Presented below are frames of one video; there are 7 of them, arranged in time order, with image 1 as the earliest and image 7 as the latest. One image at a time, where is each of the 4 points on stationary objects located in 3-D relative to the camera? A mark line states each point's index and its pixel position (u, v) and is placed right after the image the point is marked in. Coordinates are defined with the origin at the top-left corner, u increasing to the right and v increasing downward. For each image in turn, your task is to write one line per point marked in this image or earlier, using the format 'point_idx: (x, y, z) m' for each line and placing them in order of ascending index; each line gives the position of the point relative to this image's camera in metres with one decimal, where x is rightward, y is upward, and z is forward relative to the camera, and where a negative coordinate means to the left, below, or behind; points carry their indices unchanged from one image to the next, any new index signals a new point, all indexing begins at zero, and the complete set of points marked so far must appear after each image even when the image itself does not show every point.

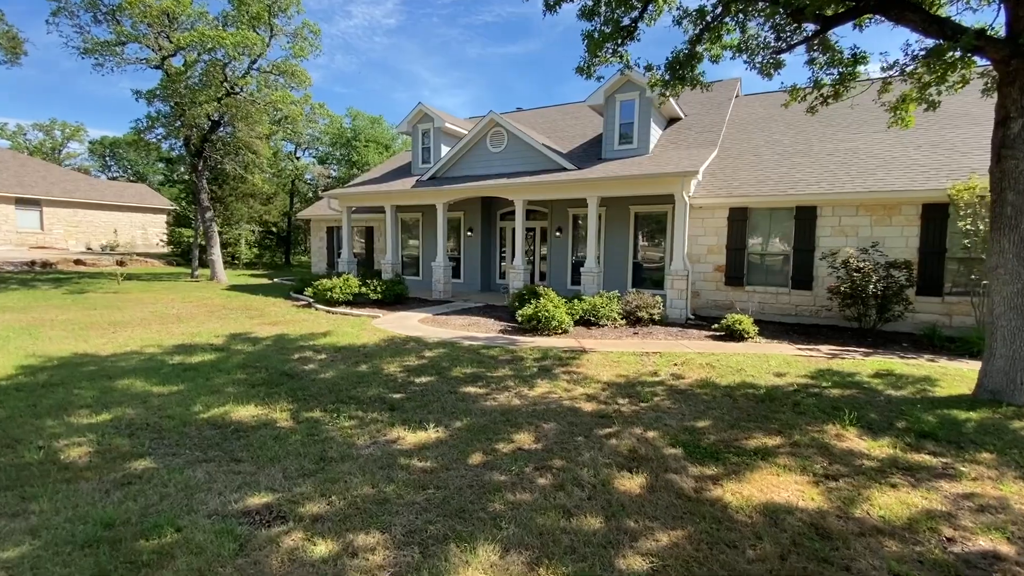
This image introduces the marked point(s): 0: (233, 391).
0: (-2.8, -1.0, +4.9) m
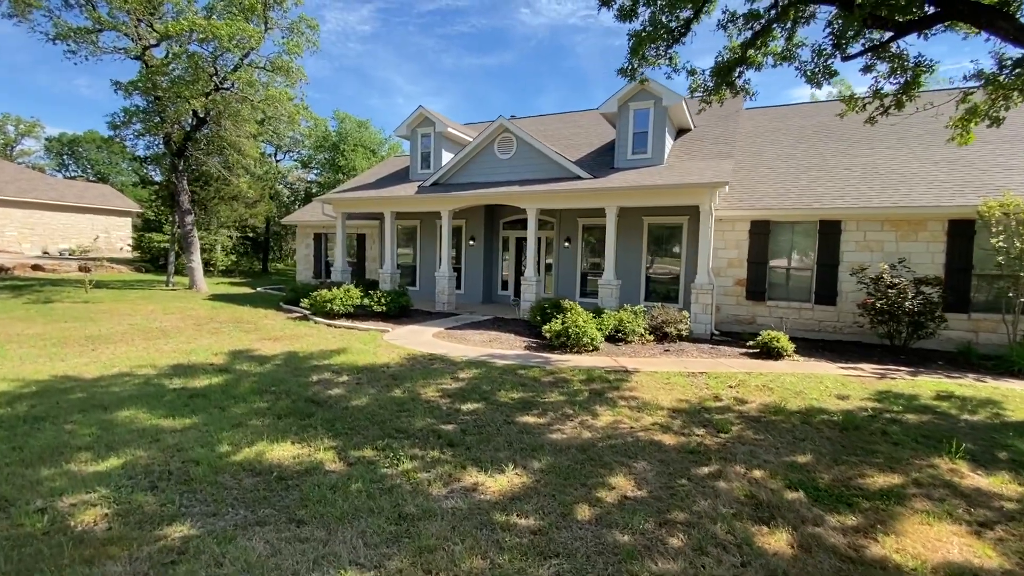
0: (-2.2, -1.2, +4.2) m
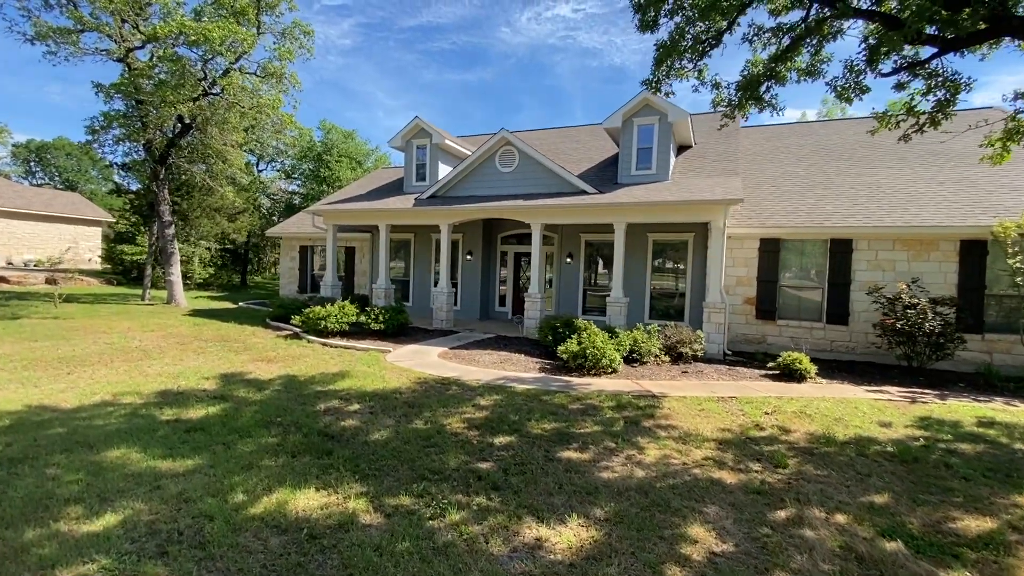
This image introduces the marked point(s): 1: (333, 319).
0: (-1.8, -1.3, +3.7) m
1: (-3.5, -0.6, +9.5) m
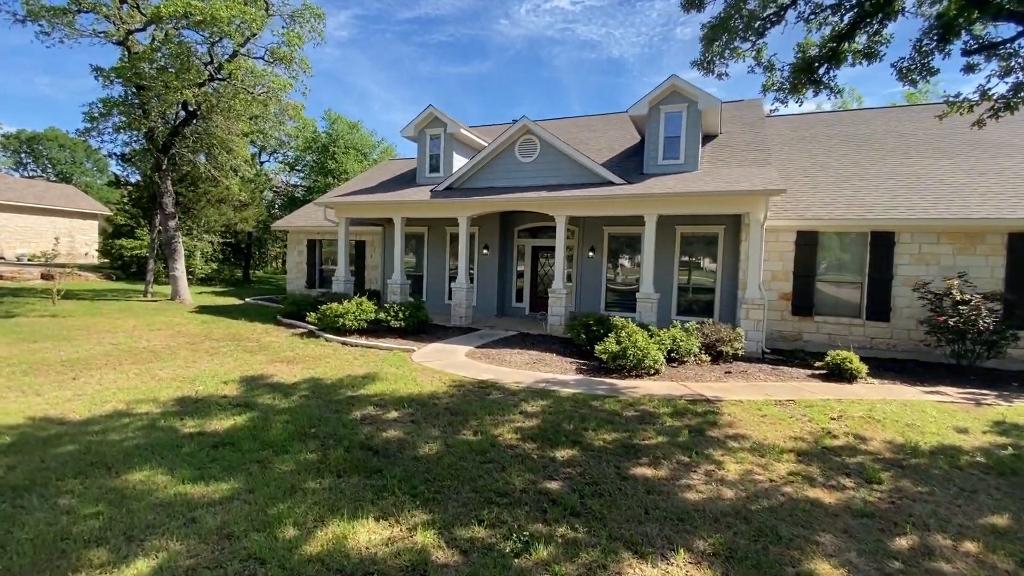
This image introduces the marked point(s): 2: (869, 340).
0: (-1.3, -1.3, +3.2) m
1: (-3.0, -0.5, +9.0) m
2: (+6.5, -1.0, +9.0) m
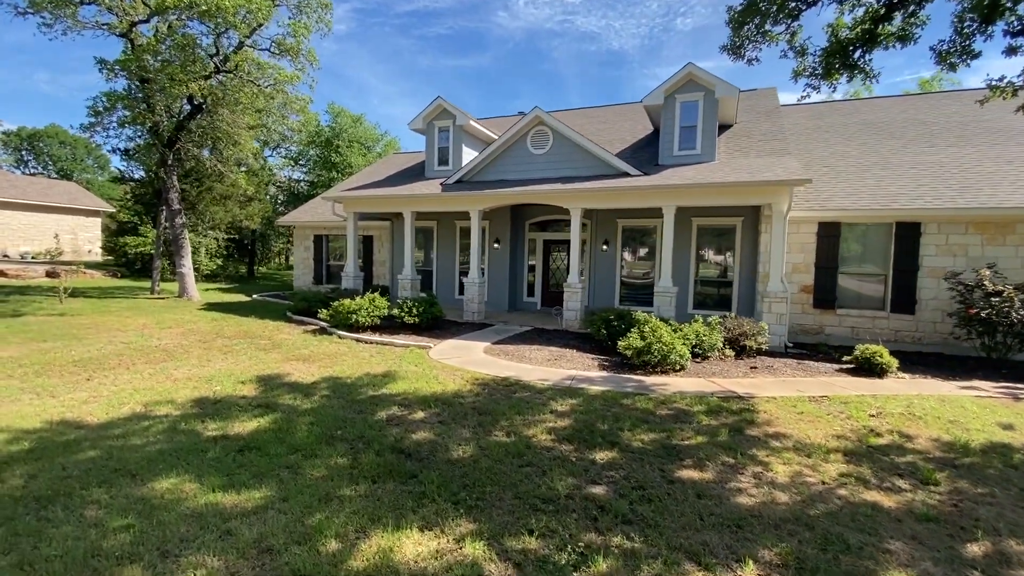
0: (-1.0, -1.3, +3.1) m
1: (-2.7, -0.5, +8.9) m
2: (+6.8, -0.8, +8.8) m
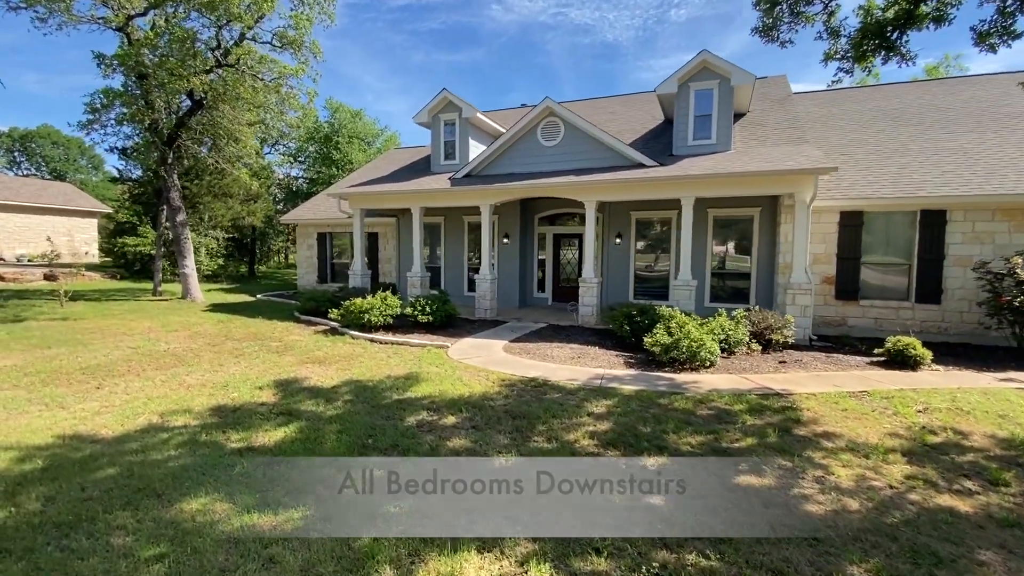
0: (-0.6, -1.3, +2.8) m
1: (-2.4, -0.4, +8.6) m
2: (+7.1, -0.6, +8.6) m
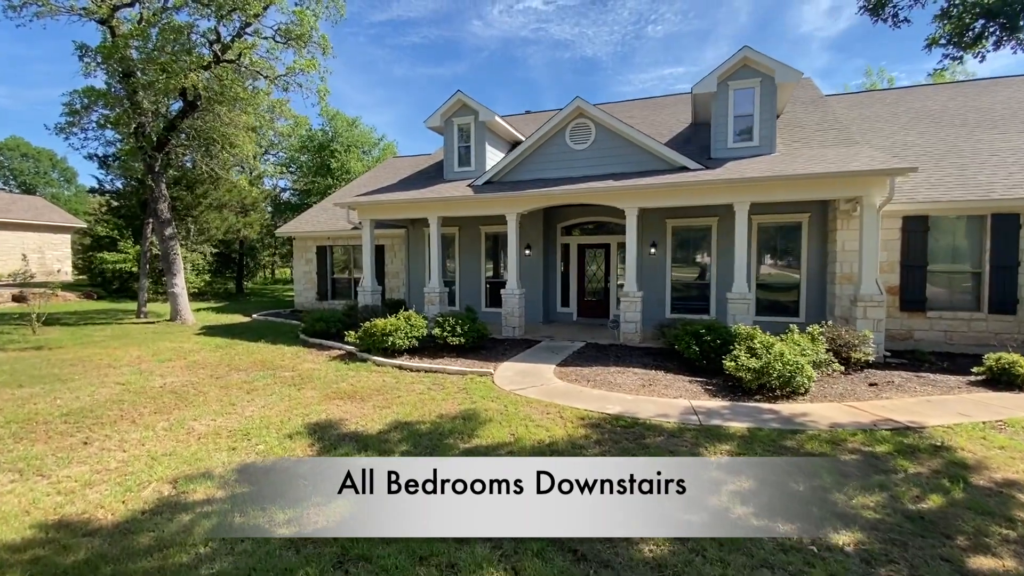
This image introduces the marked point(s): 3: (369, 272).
0: (+0.2, -1.4, +1.9) m
1: (-1.7, -0.7, +7.7) m
2: (+7.8, -0.8, +8.0) m
3: (-3.1, +0.3, +10.8) m
